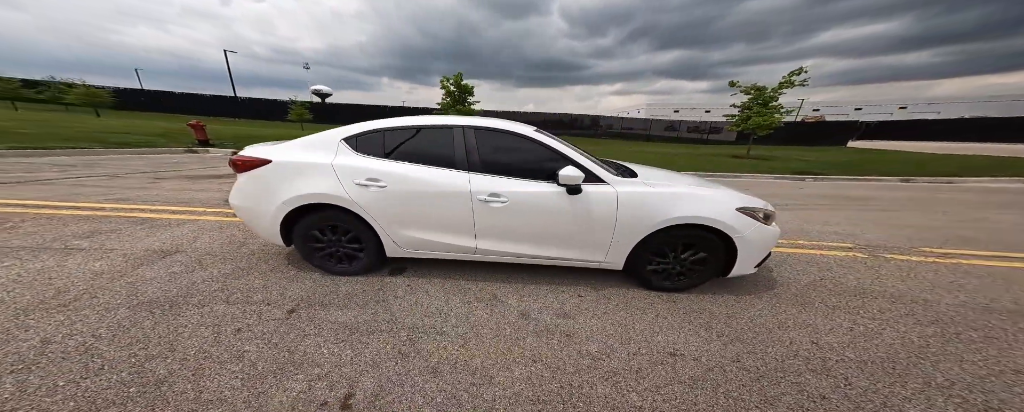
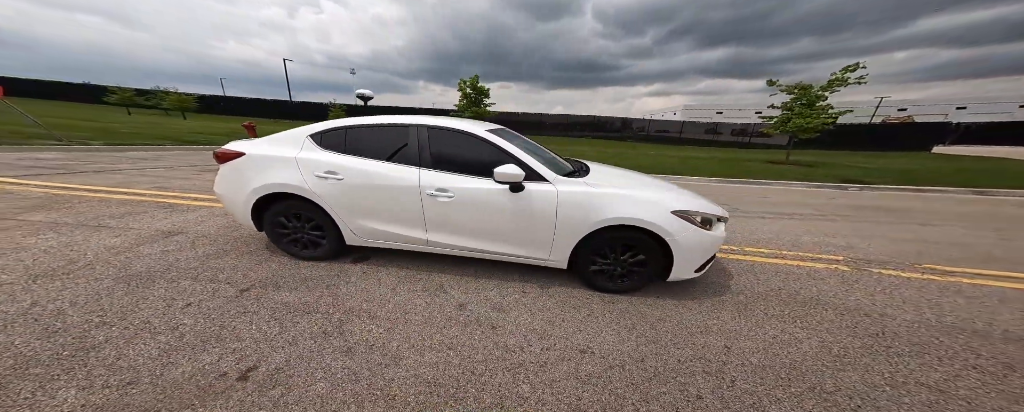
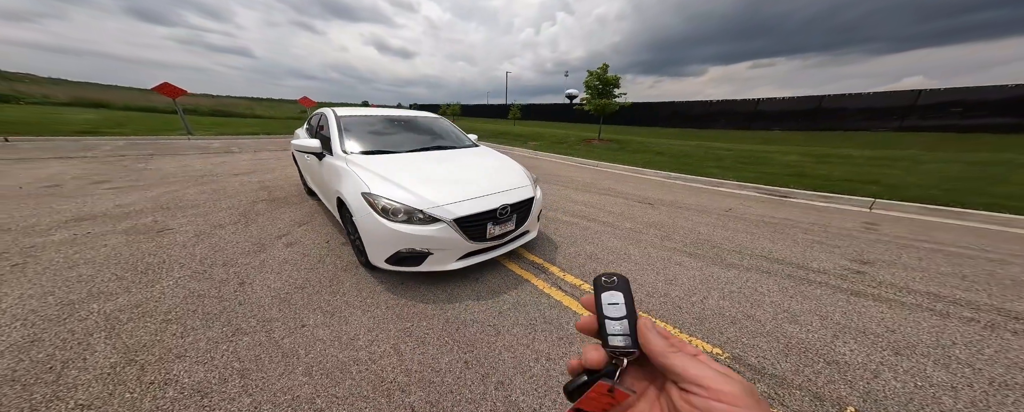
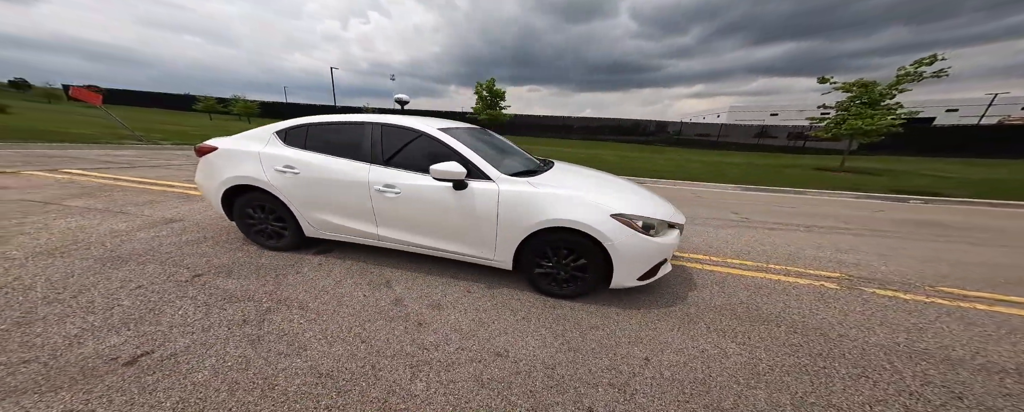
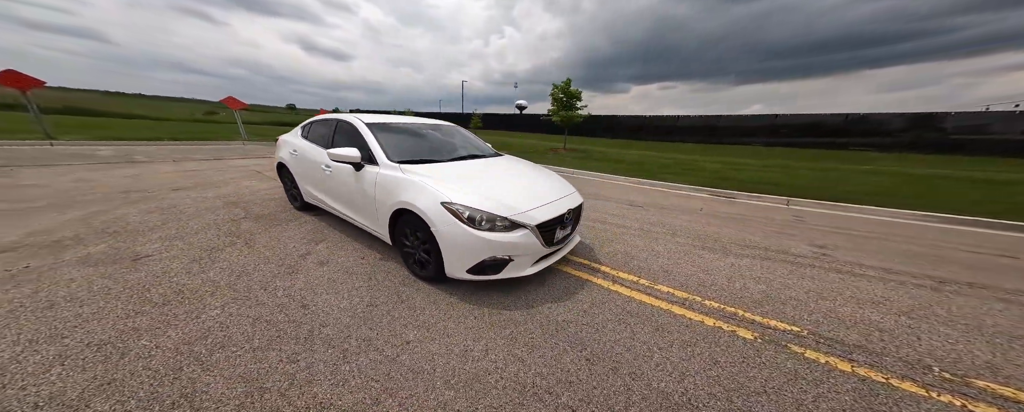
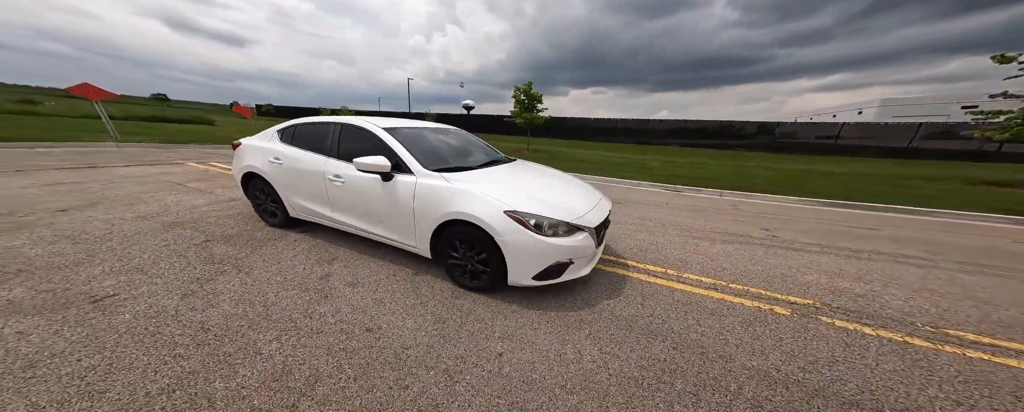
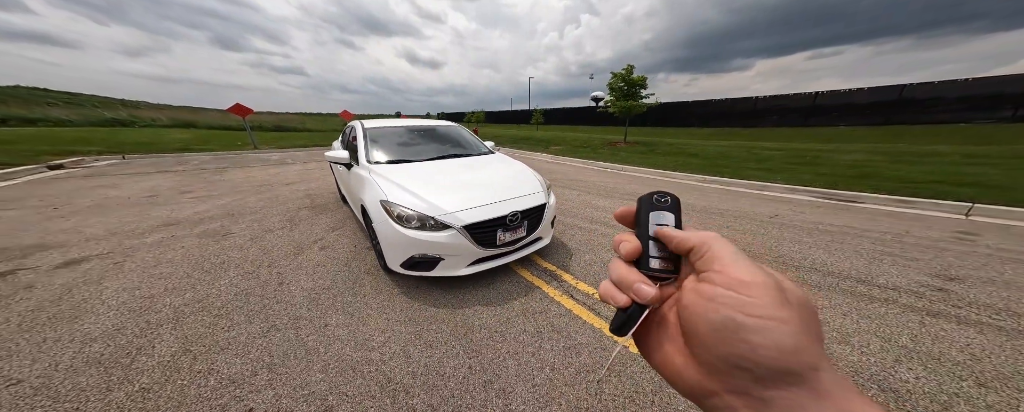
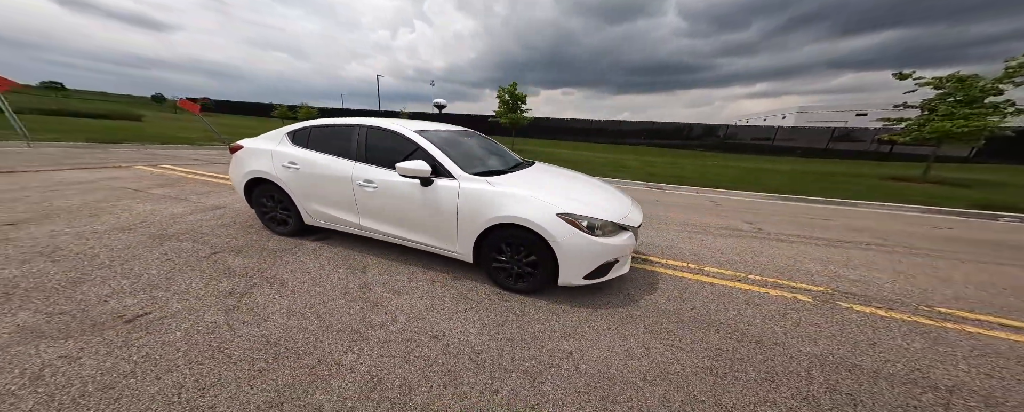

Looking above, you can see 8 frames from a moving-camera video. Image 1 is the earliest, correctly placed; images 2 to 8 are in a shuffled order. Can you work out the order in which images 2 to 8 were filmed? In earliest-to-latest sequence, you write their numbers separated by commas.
2, 4, 8, 6, 5, 3, 7
